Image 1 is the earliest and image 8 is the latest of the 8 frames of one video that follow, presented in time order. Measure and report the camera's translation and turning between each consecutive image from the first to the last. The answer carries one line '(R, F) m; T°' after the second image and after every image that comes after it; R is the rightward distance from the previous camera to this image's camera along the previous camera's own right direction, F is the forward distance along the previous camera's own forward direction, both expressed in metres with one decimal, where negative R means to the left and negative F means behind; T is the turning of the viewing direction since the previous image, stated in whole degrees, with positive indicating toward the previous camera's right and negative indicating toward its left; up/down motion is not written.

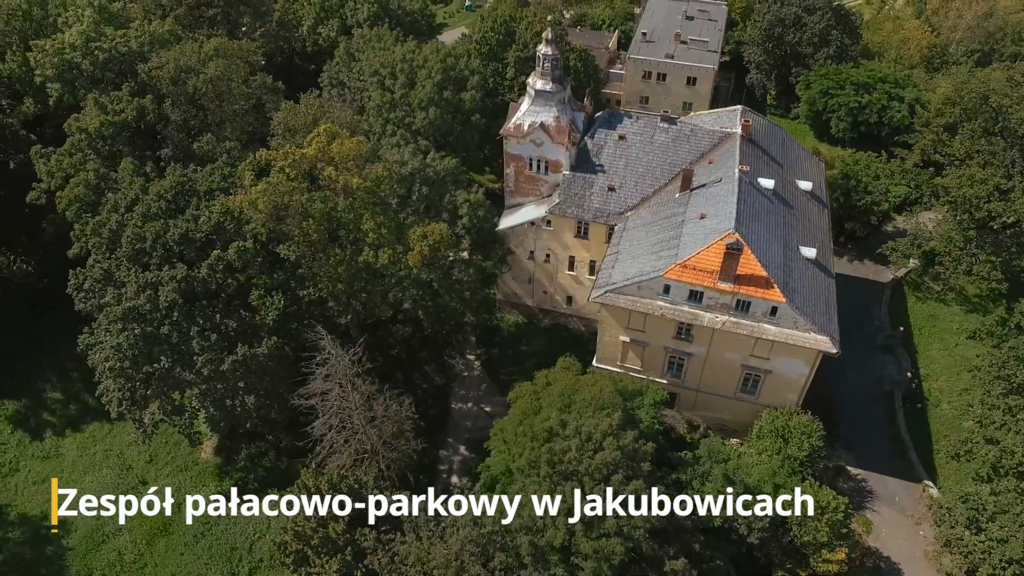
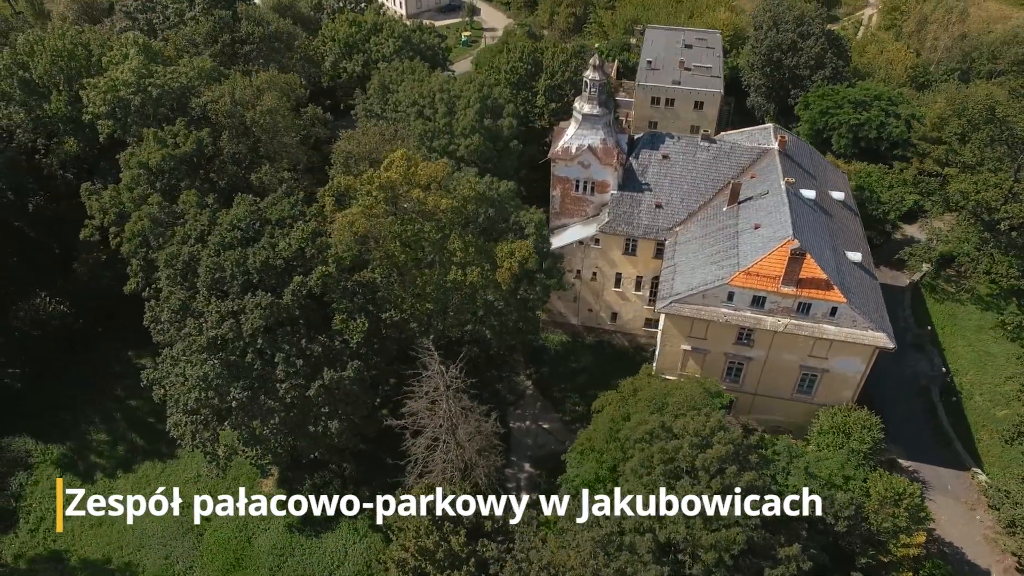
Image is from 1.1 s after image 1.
(-5.6, -0.9) m; +4°
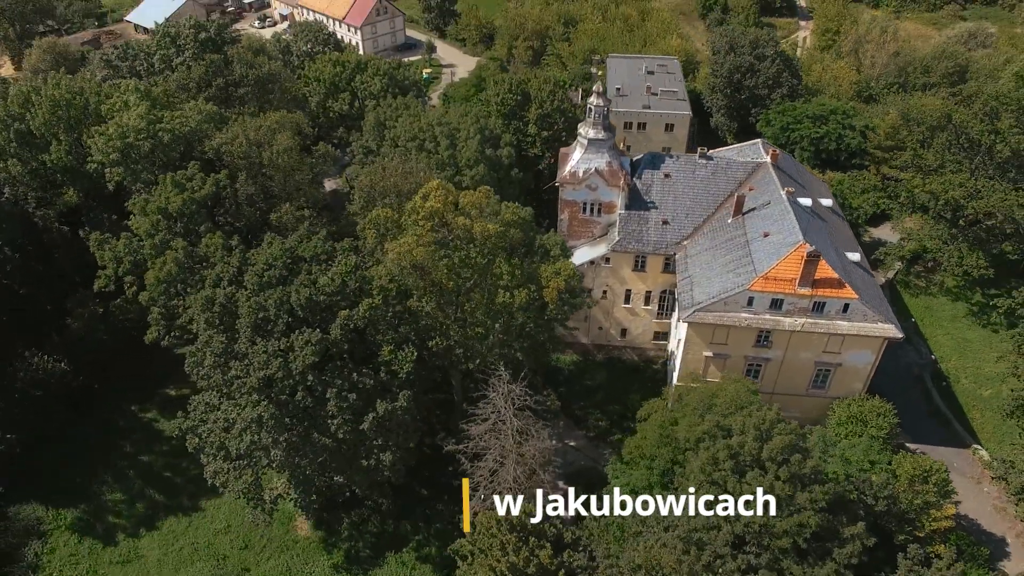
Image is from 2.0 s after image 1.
(-5.1, -0.8) m; +6°
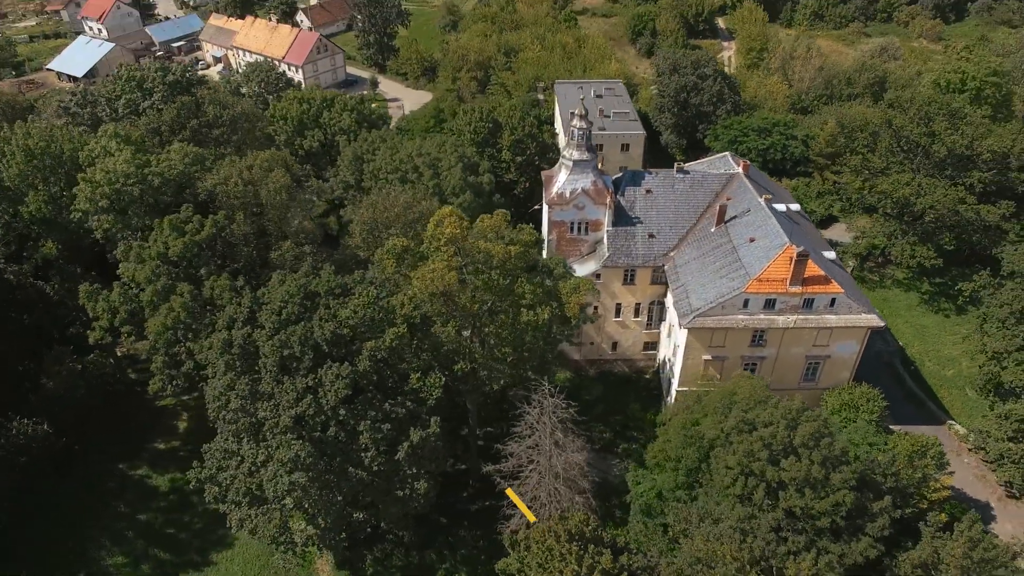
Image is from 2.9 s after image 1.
(-4.6, -0.5) m; +6°
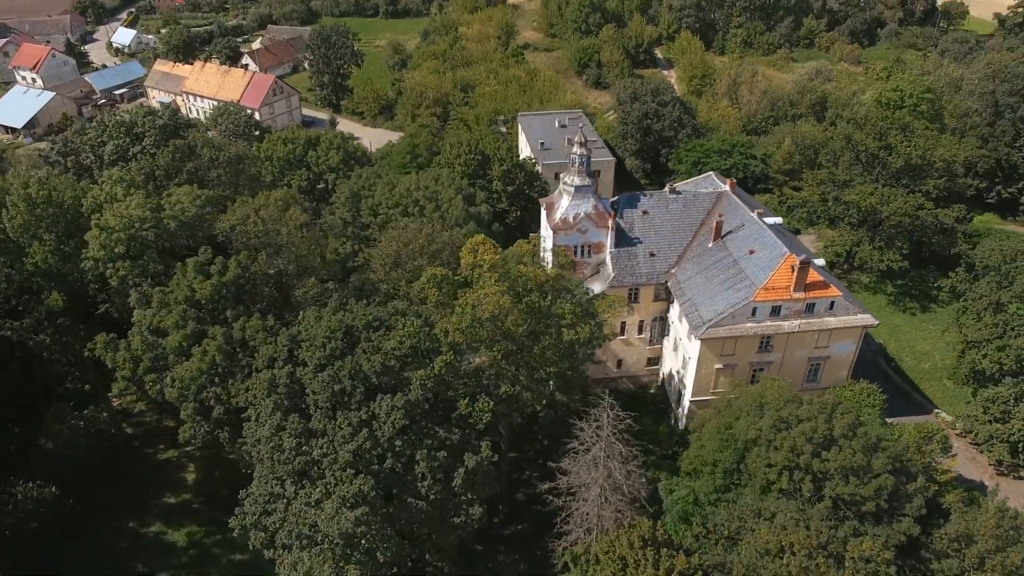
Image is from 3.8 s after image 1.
(-5.2, -0.7) m; +6°
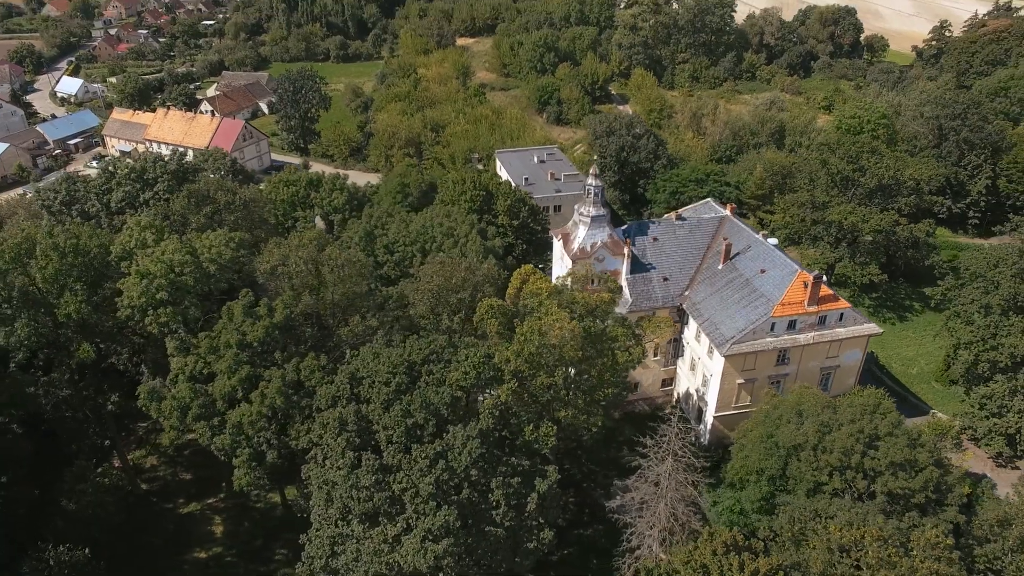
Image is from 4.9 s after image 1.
(-5.9, -0.7) m; +6°
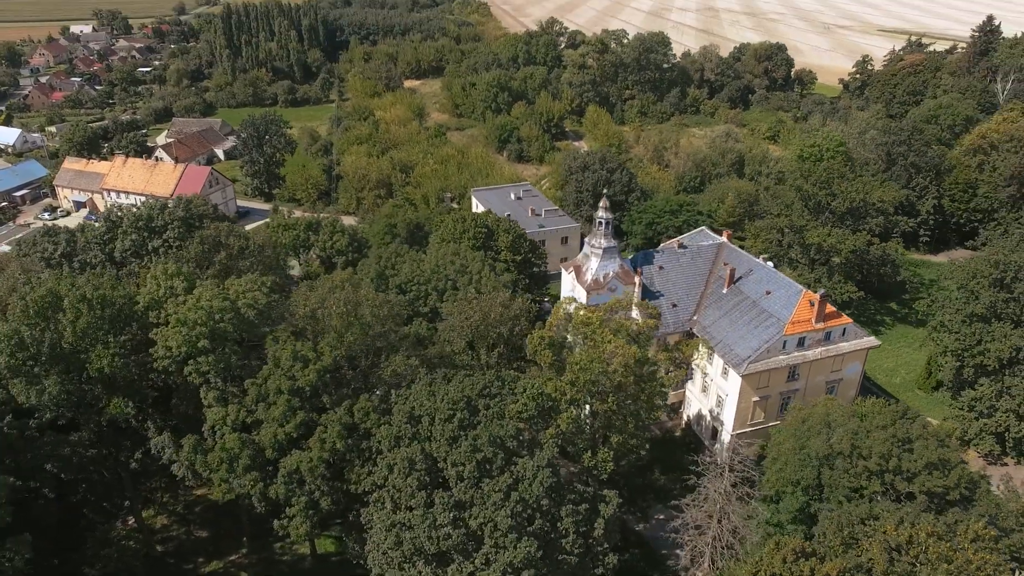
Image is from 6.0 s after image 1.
(-5.9, -0.4) m; +6°
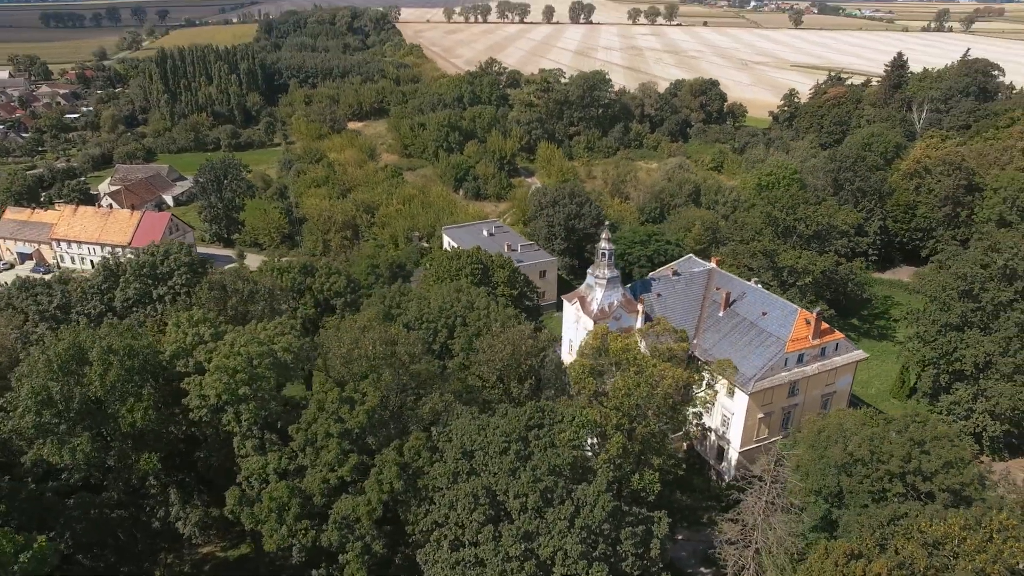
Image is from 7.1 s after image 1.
(-5.7, -0.4) m; +6°
